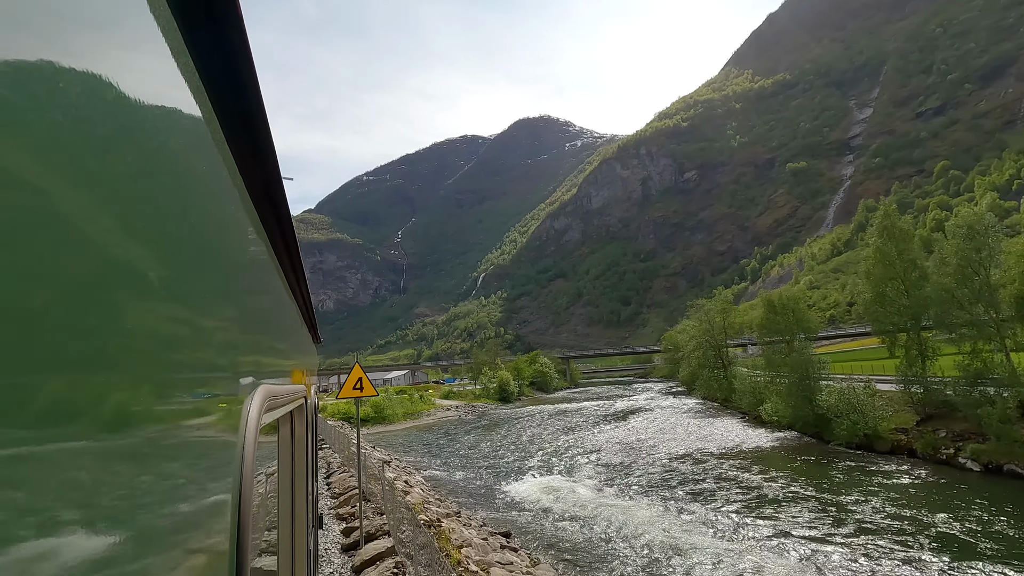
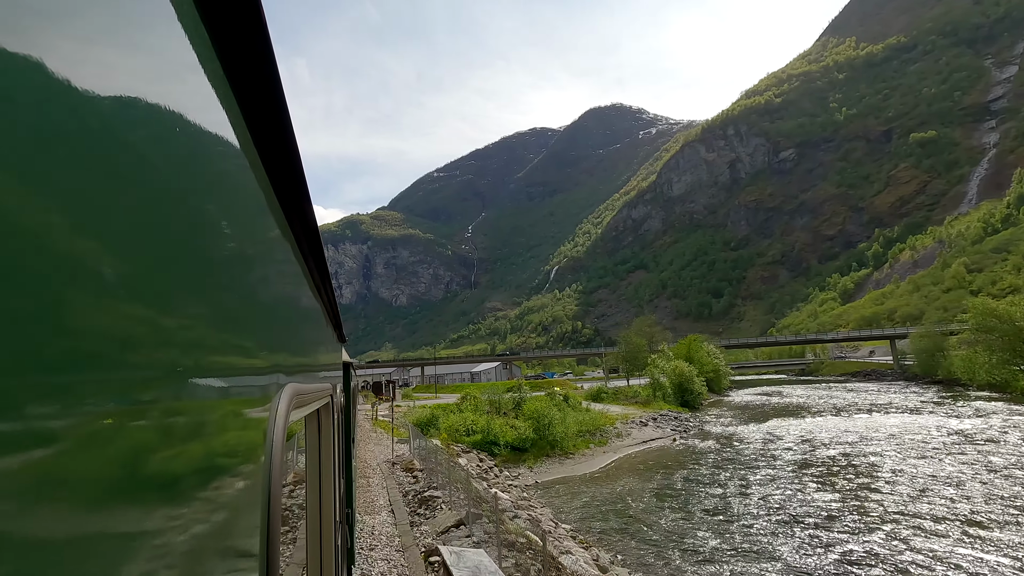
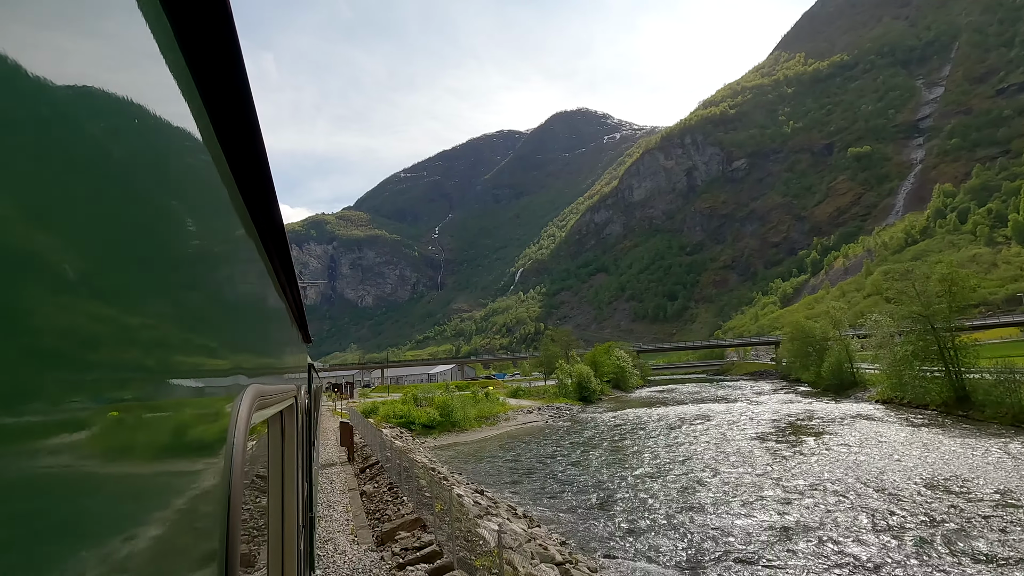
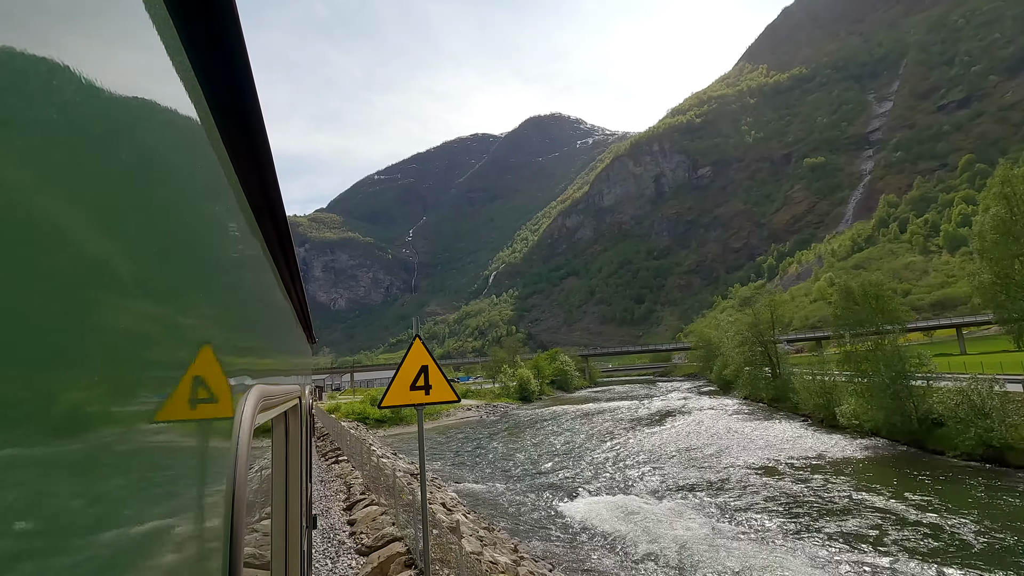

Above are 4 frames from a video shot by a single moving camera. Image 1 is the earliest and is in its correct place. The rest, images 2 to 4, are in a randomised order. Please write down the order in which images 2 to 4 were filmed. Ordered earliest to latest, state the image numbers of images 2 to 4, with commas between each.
4, 3, 2
